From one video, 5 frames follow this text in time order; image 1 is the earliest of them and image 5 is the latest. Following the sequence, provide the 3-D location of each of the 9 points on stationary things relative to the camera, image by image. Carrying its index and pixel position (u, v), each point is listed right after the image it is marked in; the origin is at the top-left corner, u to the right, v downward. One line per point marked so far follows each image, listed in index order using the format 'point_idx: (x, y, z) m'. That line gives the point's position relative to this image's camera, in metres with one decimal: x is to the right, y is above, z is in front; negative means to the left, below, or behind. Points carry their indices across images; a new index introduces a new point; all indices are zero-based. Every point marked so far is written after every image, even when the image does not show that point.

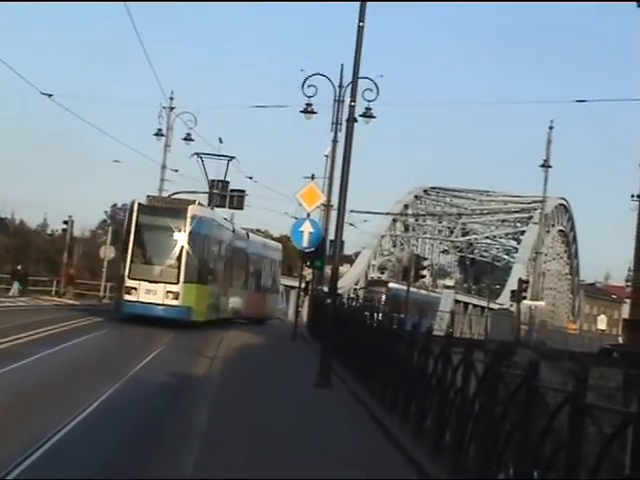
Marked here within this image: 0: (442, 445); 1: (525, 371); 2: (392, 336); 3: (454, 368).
0: (+1.3, -2.3, +12.4) m
1: (+1.9, -1.2, +10.2) m
2: (+1.0, -1.4, +16.4) m
3: (+1.5, -1.4, +12.3) m
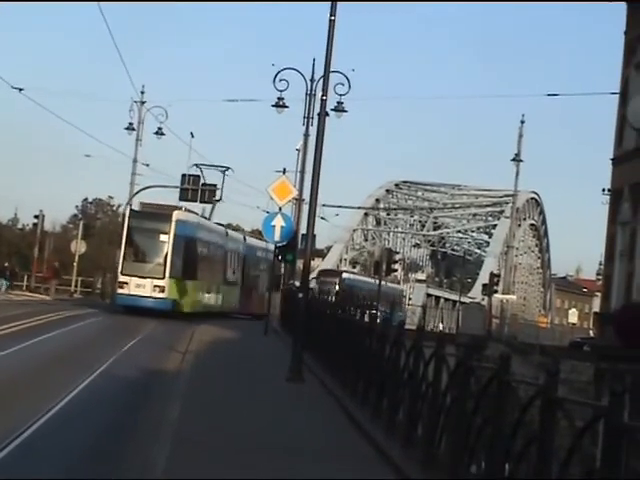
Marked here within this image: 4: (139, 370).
0: (+1.0, -2.2, +12.4) m
1: (+1.6, -1.1, +10.2) m
2: (+0.6, -1.3, +16.4) m
3: (+1.2, -1.3, +12.3) m
4: (-3.1, -2.2, +19.5) m
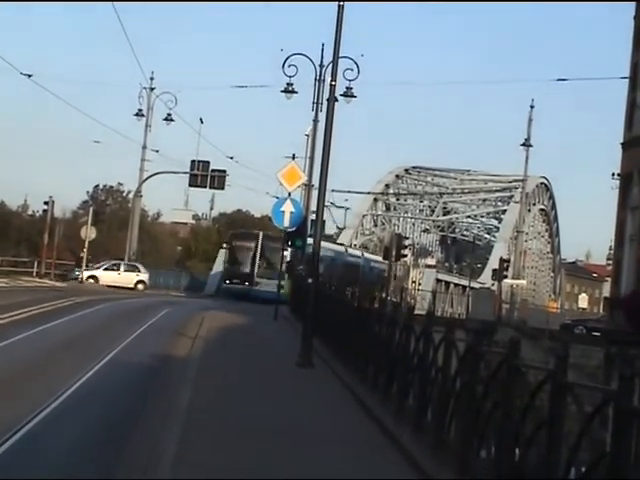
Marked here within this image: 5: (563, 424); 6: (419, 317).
0: (+1.2, -2.0, +12.4) m
1: (+1.7, -1.0, +10.2) m
2: (+0.8, -1.1, +16.4) m
3: (+1.3, -1.2, +12.3) m
4: (-3.0, -2.0, +19.5) m
5: (+1.9, -1.4, +8.8) m
6: (+1.2, -0.9, +13.8) m
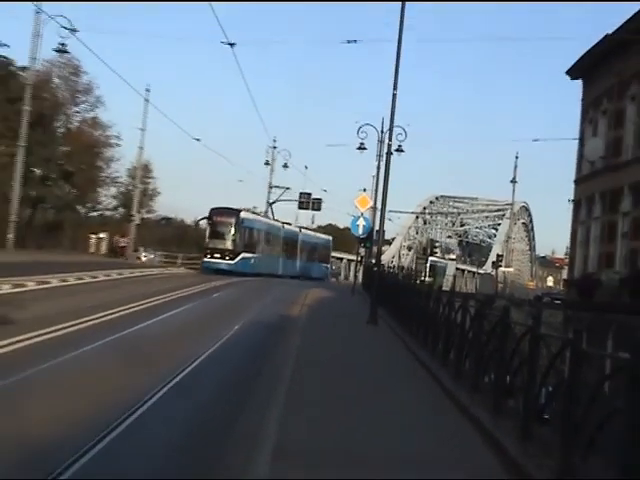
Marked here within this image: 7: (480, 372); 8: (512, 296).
0: (+2.2, -2.1, +19.2) m
1: (+2.6, -1.1, +16.9) m
2: (+2.1, -1.1, +23.1) m
3: (+2.3, -1.2, +19.0) m
4: (-1.4, -2.0, +26.5) m
5: (+2.7, -1.5, +15.5) m
6: (+2.3, -1.0, +20.5) m
7: (+2.3, -2.0, +17.4) m
8: (+3.1, -0.9, +18.5) m
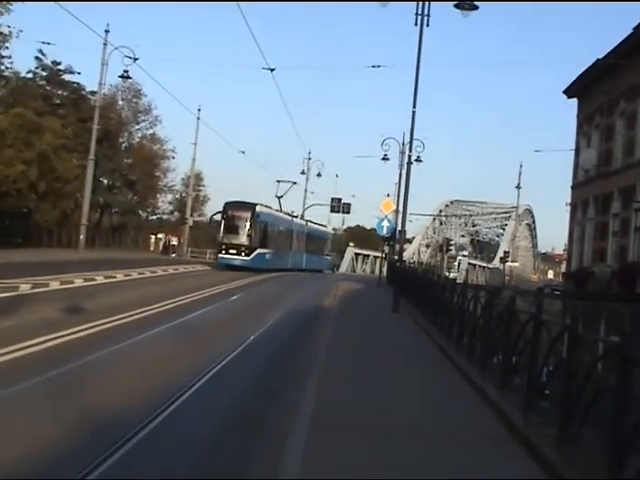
0: (+2.8, -2.0, +21.9) m
1: (+3.1, -1.0, +19.6) m
2: (+2.8, -1.1, +25.8) m
3: (+2.9, -1.2, +21.7) m
4: (-0.6, -2.0, +29.3) m
5: (+3.2, -1.5, +18.2) m
6: (+2.9, -0.9, +23.2) m
7: (+2.9, -1.9, +20.2) m
8: (+3.7, -0.9, +21.2) m
